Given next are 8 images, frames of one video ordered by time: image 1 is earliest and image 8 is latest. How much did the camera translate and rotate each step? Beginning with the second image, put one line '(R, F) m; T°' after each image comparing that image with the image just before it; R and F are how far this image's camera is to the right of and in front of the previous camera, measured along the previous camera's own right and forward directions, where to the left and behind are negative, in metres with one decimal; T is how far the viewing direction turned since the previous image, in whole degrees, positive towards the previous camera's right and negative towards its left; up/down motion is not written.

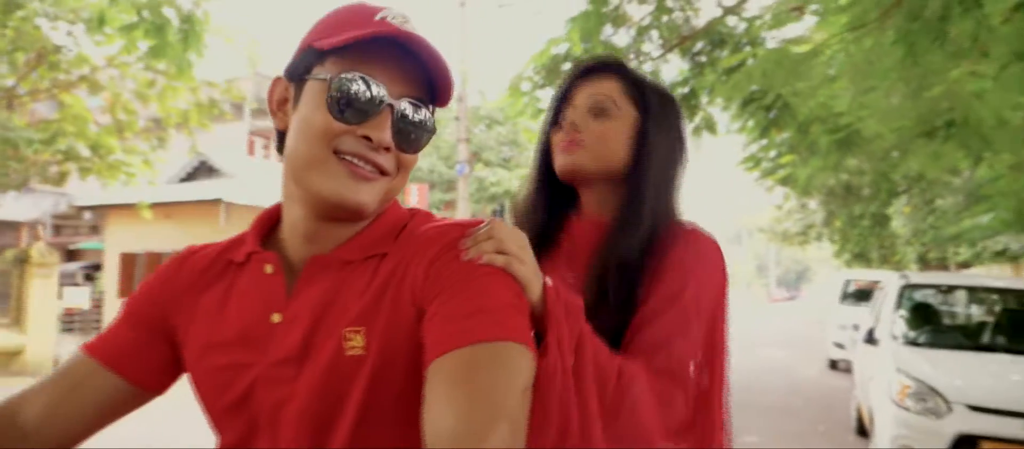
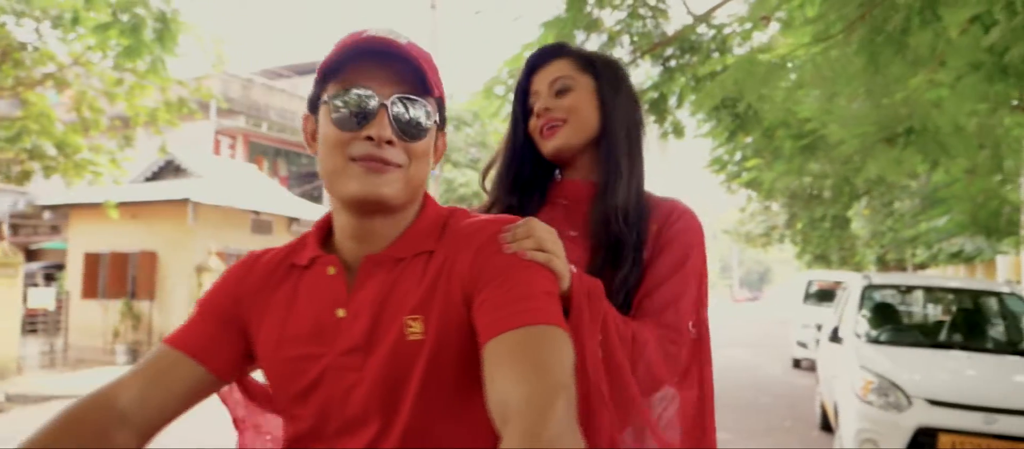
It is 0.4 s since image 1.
(-0.1, -0.1) m; +2°
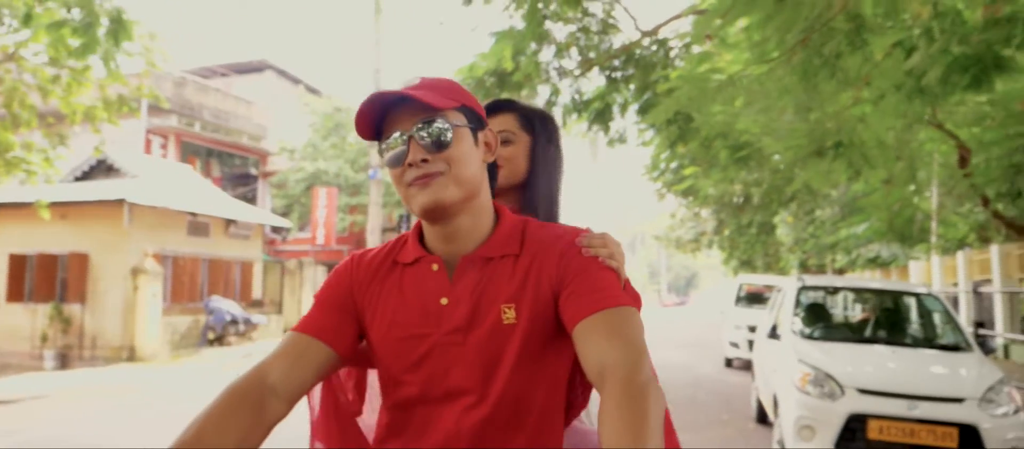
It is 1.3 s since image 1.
(-0.2, -0.2) m; +5°
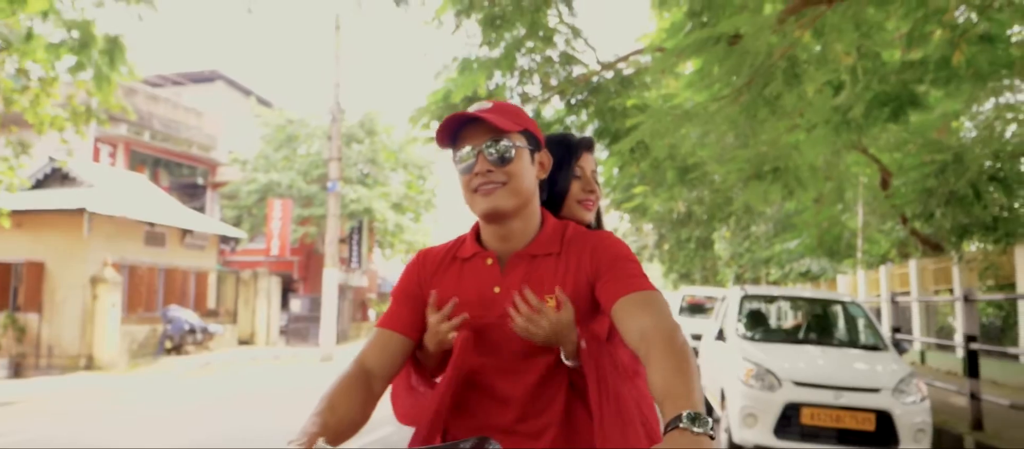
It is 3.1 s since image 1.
(-0.2, -0.5) m; +4°
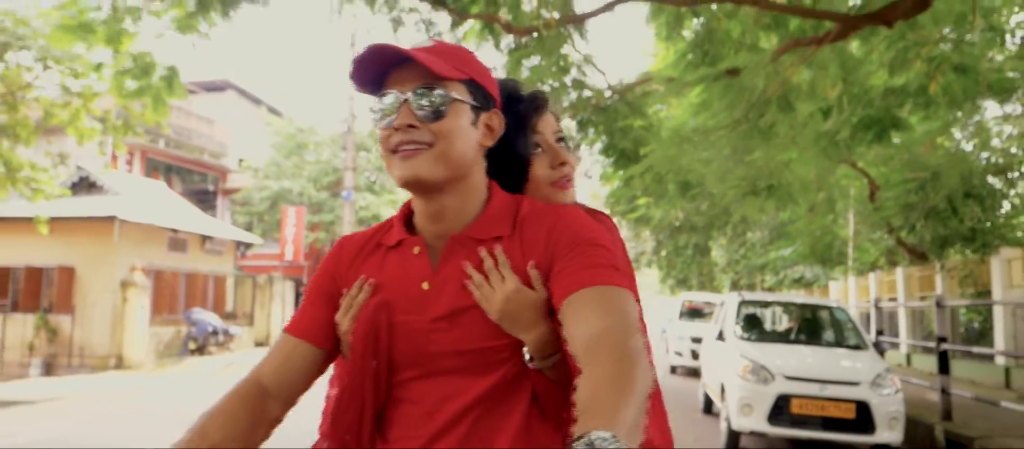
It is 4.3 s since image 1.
(-0.2, -0.6) m; 0°
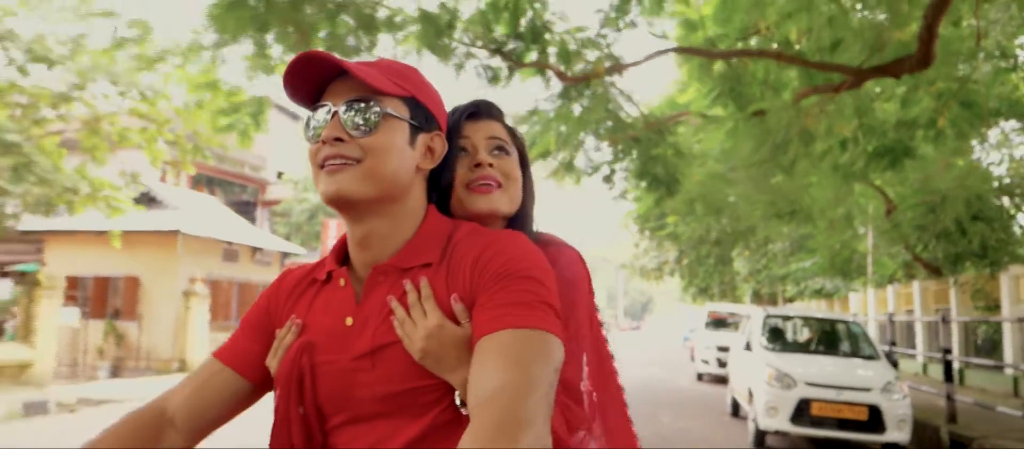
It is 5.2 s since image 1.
(-0.2, -0.7) m; -1°
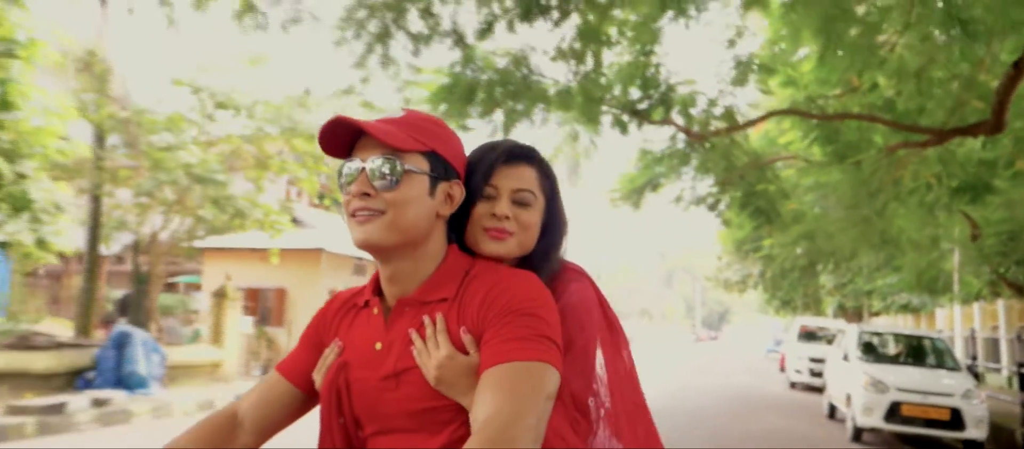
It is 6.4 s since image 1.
(-0.5, -1.3) m; -5°
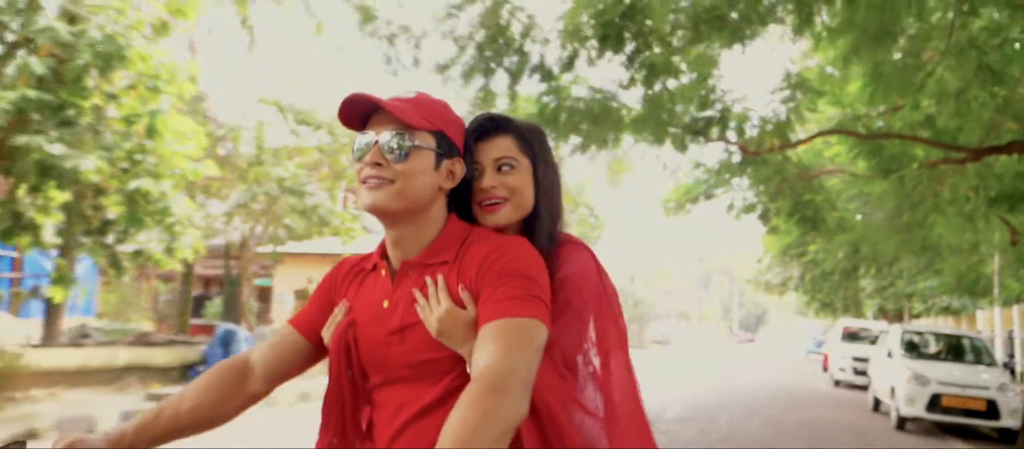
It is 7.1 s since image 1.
(-0.4, -0.8) m; -2°
